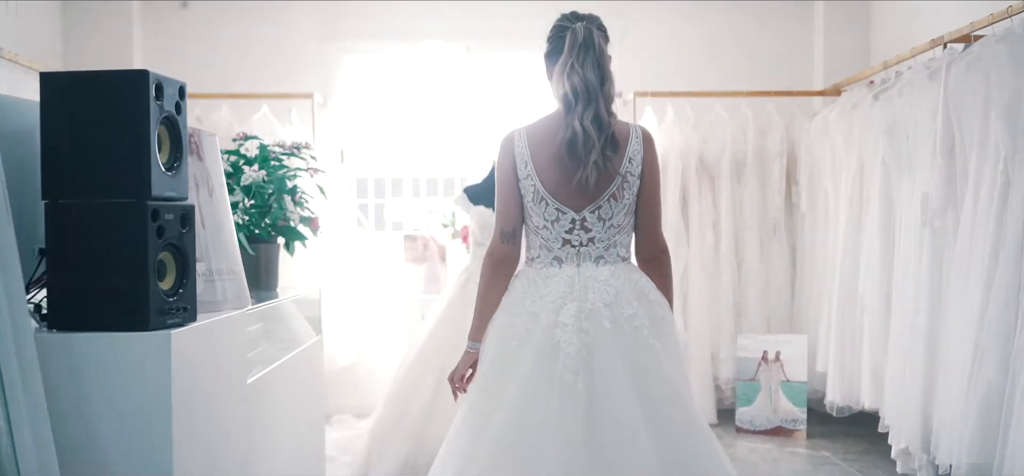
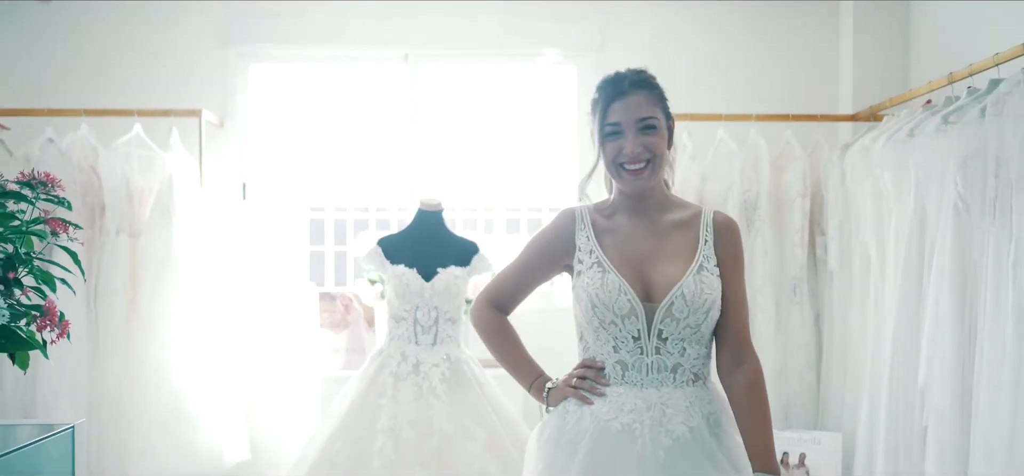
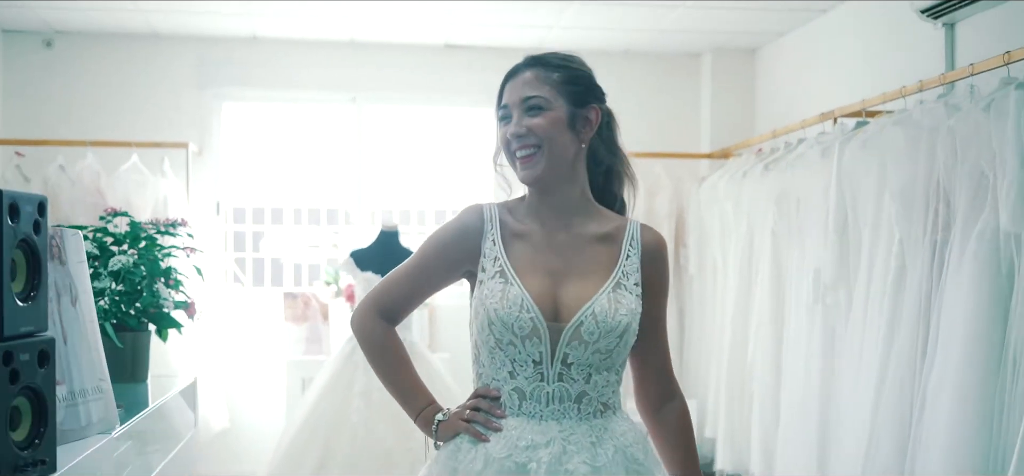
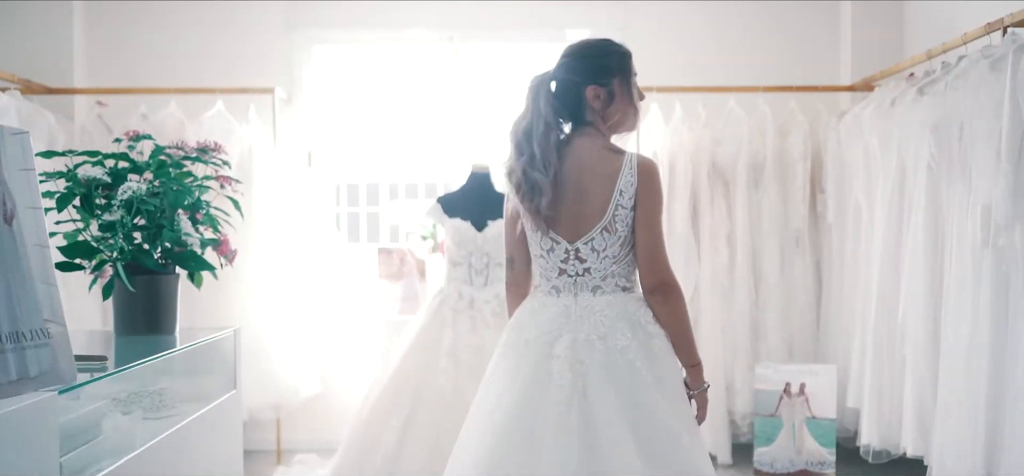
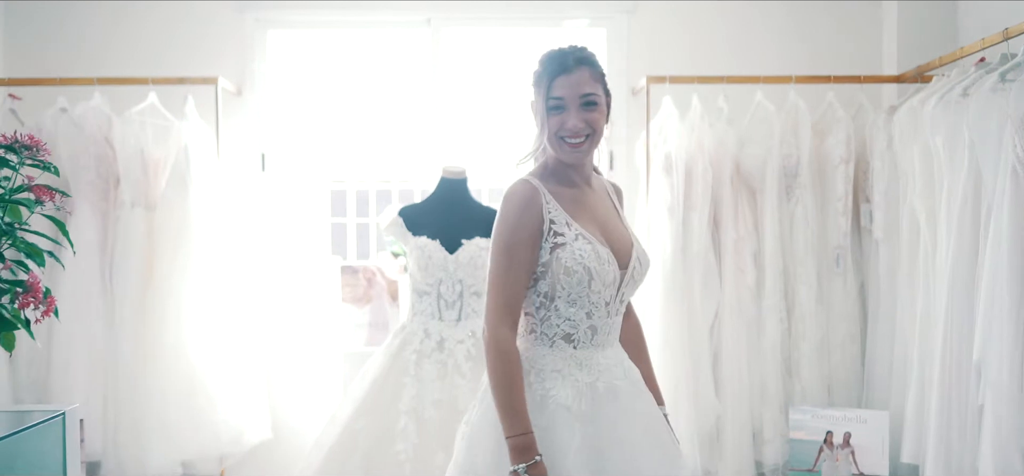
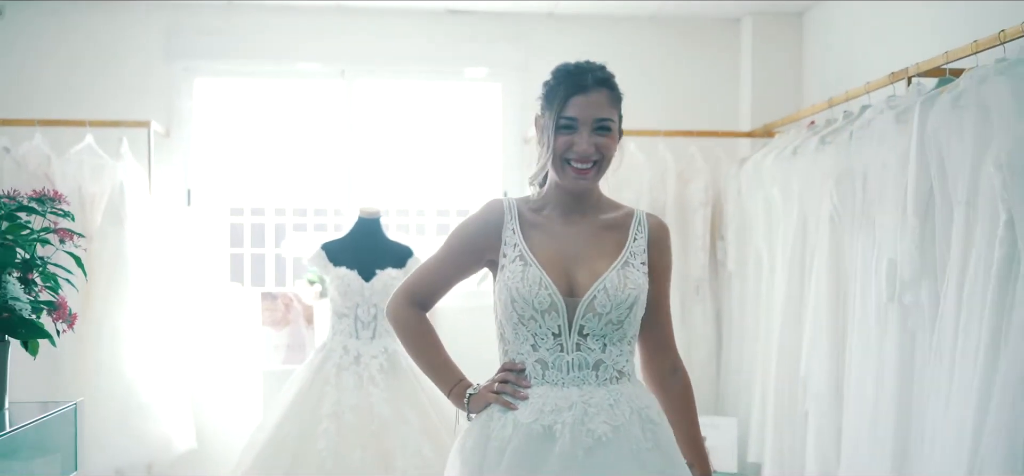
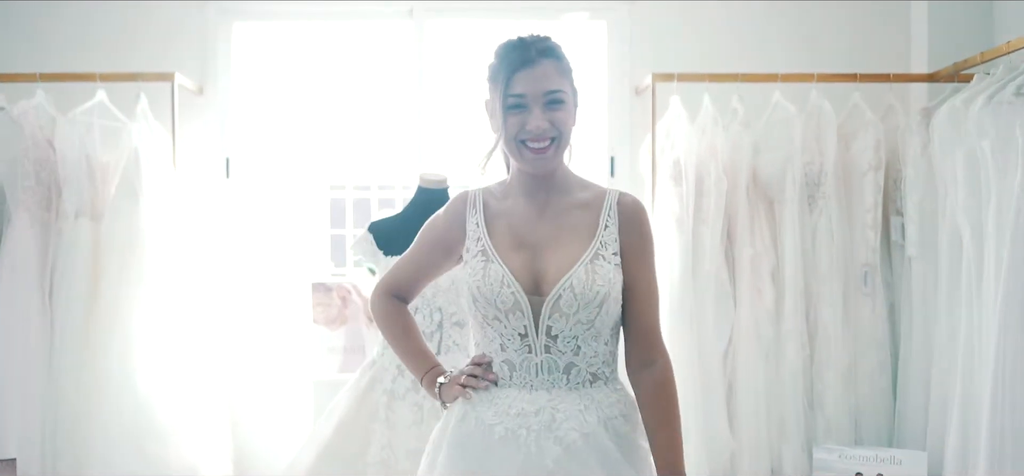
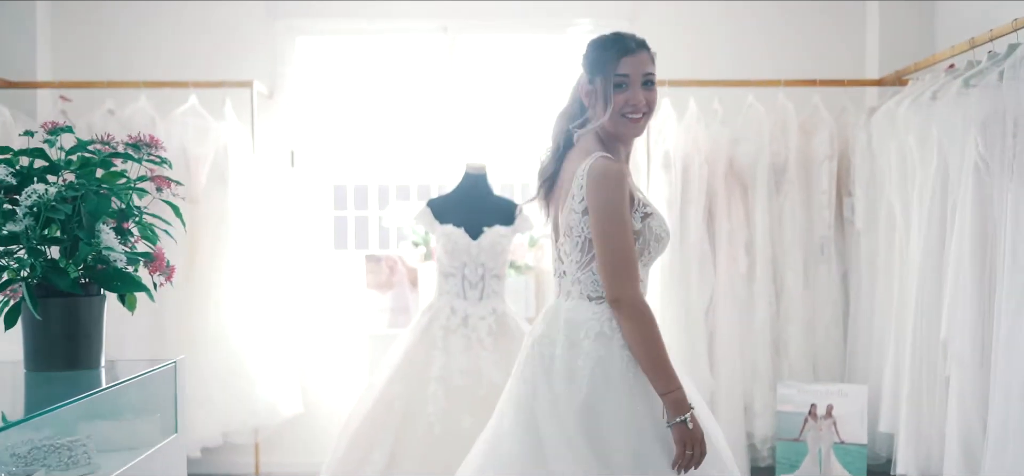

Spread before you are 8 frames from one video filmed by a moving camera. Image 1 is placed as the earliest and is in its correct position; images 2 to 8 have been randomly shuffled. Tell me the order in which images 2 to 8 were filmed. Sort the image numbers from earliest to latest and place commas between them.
4, 8, 5, 7, 2, 6, 3
